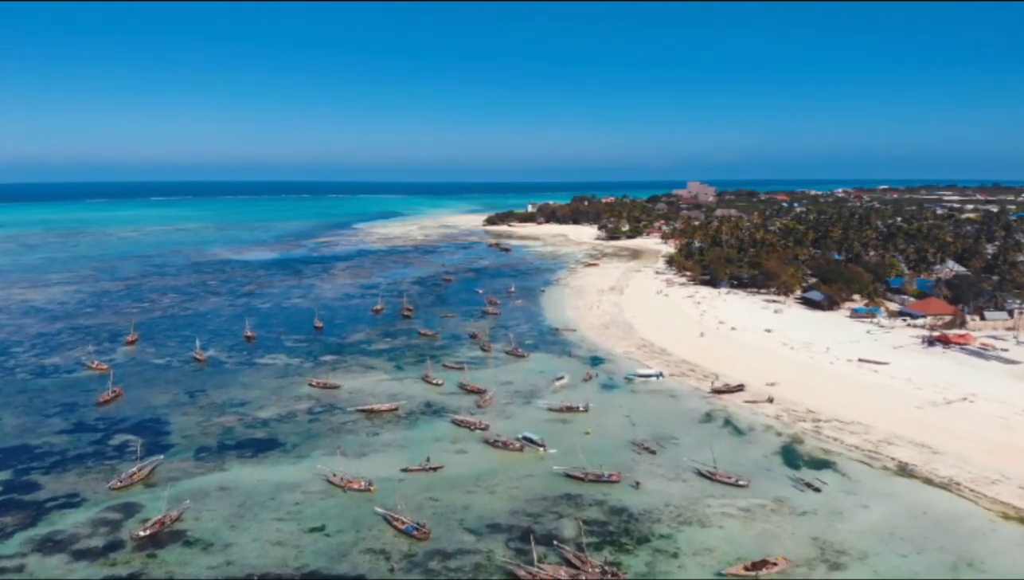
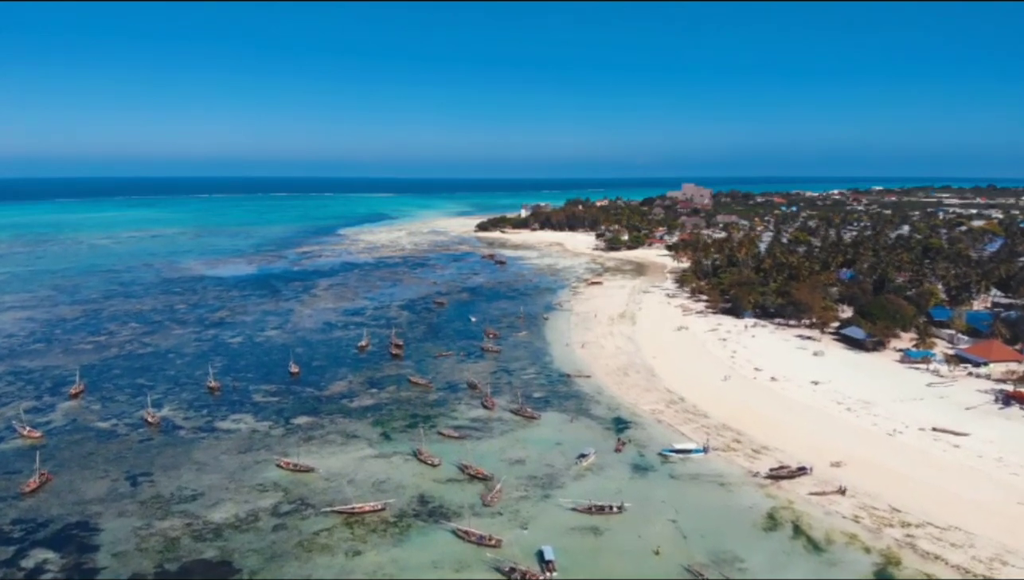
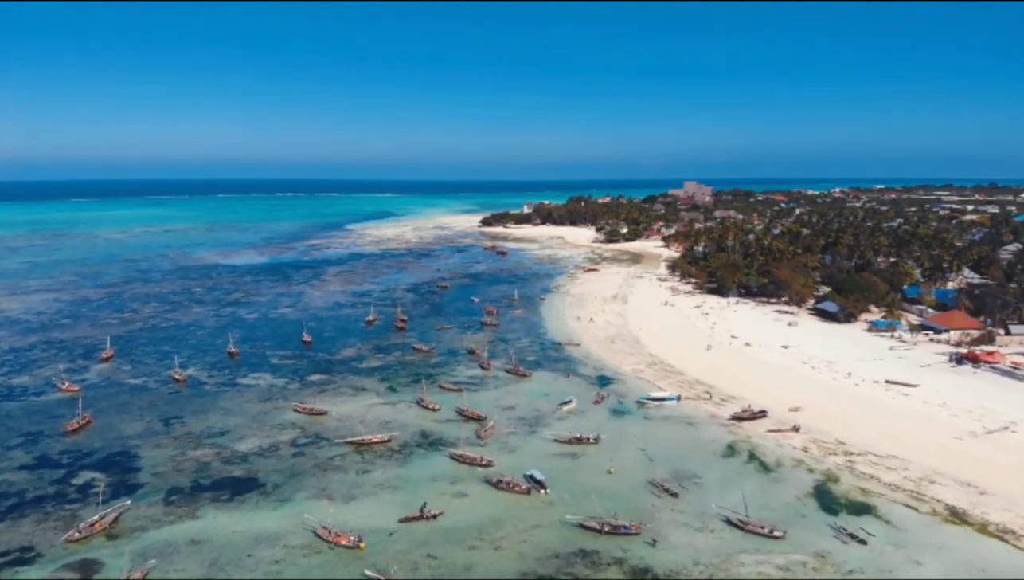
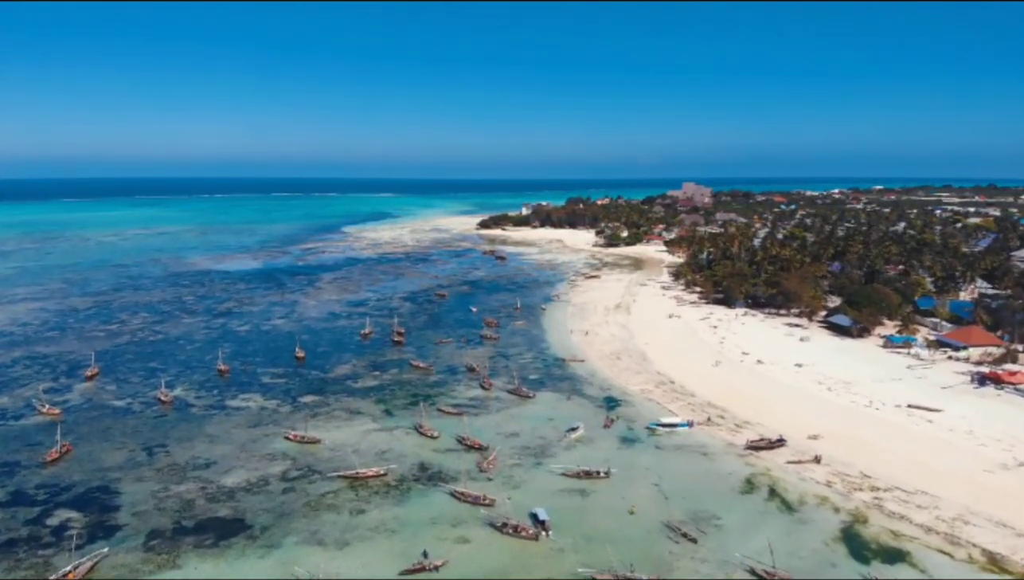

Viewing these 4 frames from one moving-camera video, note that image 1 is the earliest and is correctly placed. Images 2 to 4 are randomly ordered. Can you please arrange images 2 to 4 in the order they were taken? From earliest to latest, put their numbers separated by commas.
3, 4, 2
